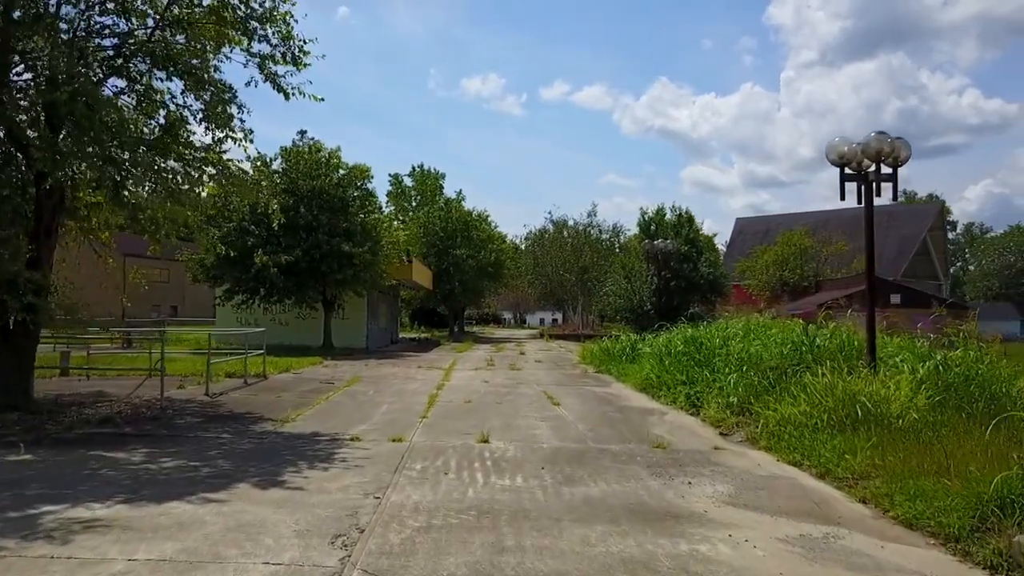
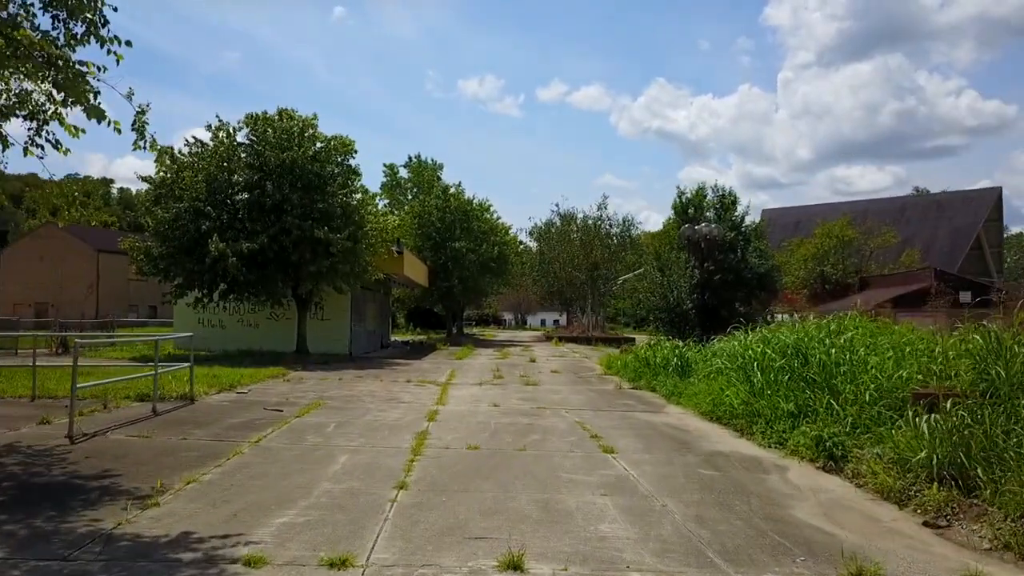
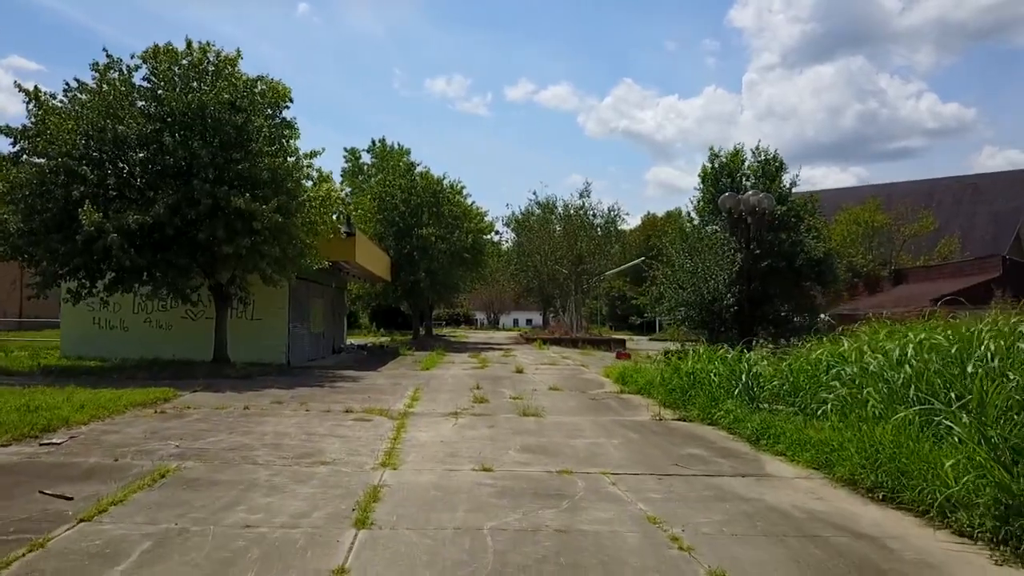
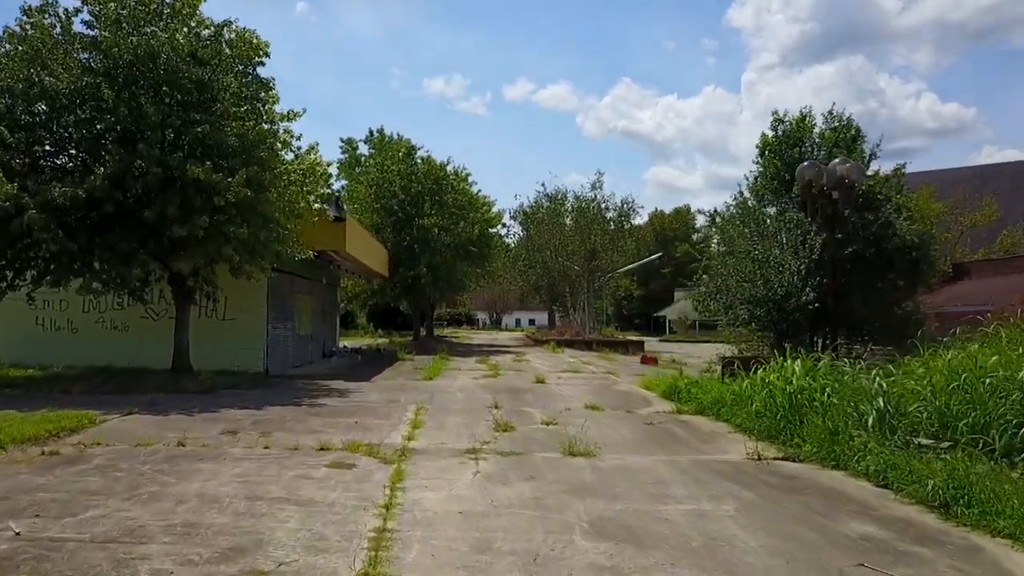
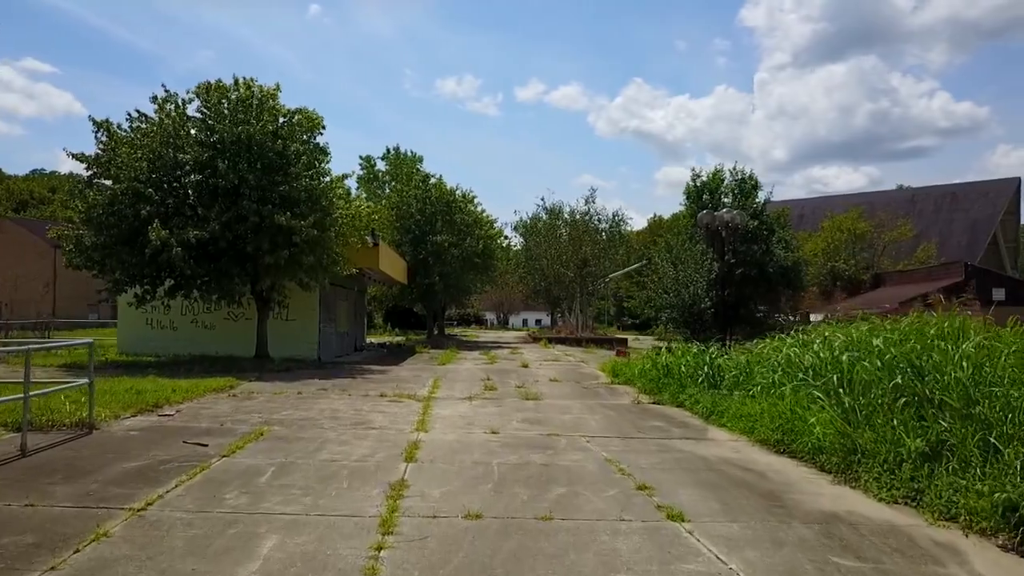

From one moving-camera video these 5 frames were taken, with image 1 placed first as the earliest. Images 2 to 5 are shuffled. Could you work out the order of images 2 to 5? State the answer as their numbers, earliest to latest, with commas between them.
2, 5, 3, 4
